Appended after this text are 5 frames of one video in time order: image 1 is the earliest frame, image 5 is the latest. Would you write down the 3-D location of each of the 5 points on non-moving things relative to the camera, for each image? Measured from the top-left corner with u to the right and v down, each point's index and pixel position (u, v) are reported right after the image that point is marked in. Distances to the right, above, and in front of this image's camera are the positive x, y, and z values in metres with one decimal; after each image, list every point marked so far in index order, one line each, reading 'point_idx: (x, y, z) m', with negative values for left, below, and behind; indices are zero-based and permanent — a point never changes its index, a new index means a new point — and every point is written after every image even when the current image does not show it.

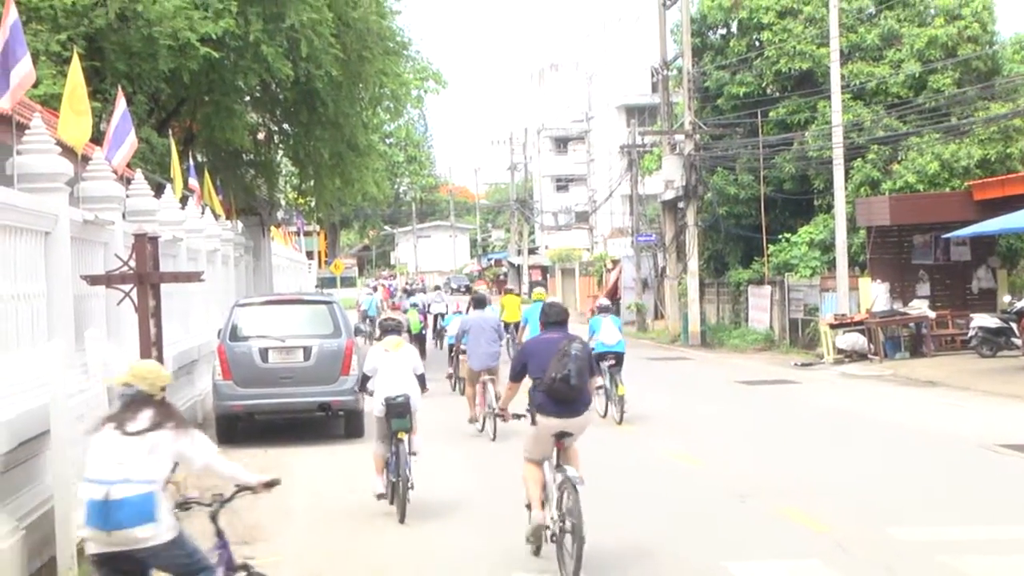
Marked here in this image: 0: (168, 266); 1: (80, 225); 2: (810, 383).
0: (-7.0, +0.5, +18.2) m
1: (-6.7, +1.0, +13.5) m
2: (+6.7, -2.1, +19.9) m
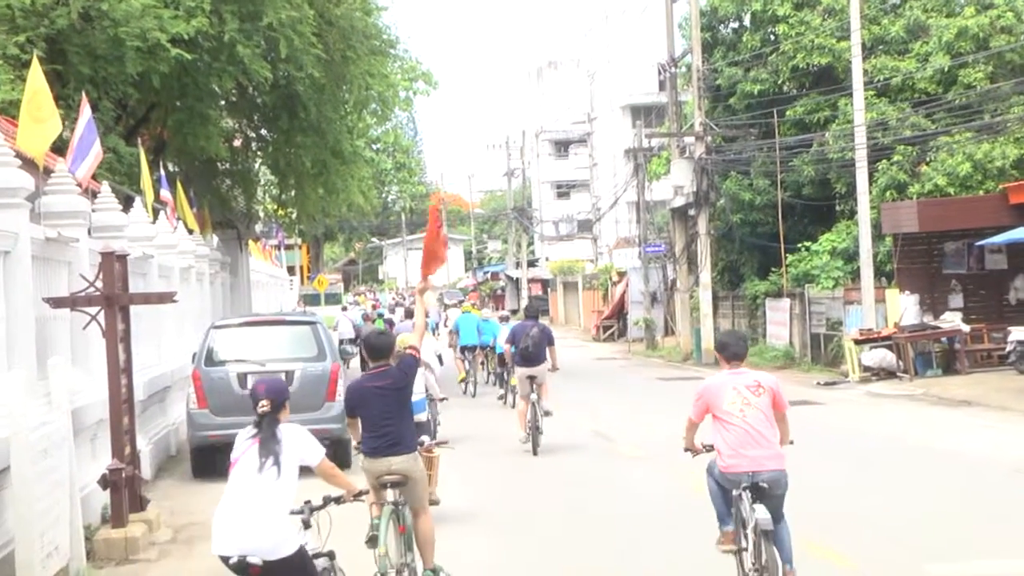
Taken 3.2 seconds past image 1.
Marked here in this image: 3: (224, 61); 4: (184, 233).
0: (-7.1, 0.0, +16.7) m
1: (-6.7, +0.6, +11.9) m
2: (+6.7, -2.4, +18.3) m
3: (-6.1, +4.8, +18.7) m
4: (-7.4, +1.3, +19.9) m
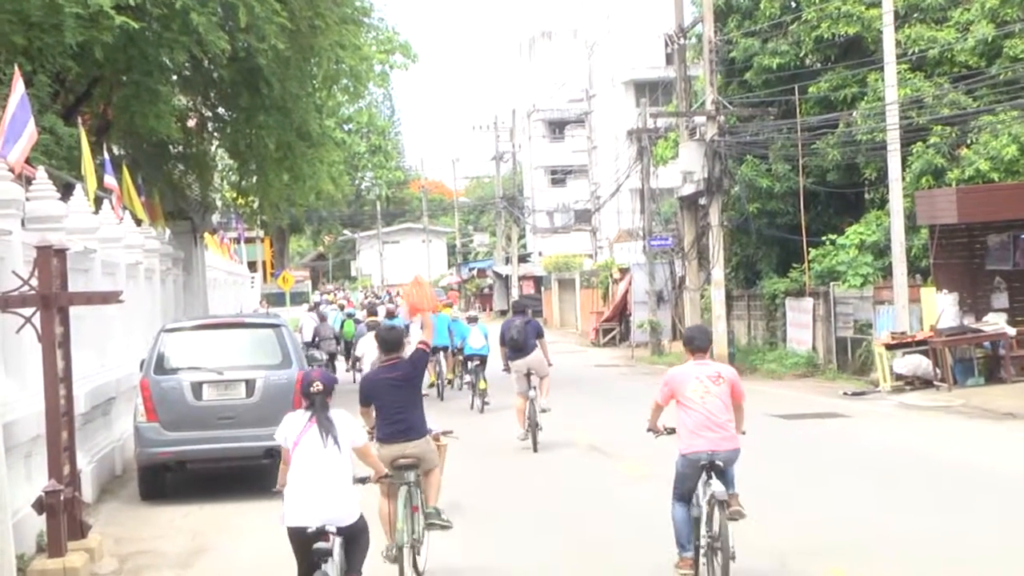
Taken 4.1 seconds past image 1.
0: (-7.3, +0.1, +14.5) m
1: (-6.9, +0.6, +9.7) m
2: (+6.4, -2.4, +16.2) m
3: (-6.3, +4.8, +16.4) m
4: (-7.7, +1.3, +17.7) m
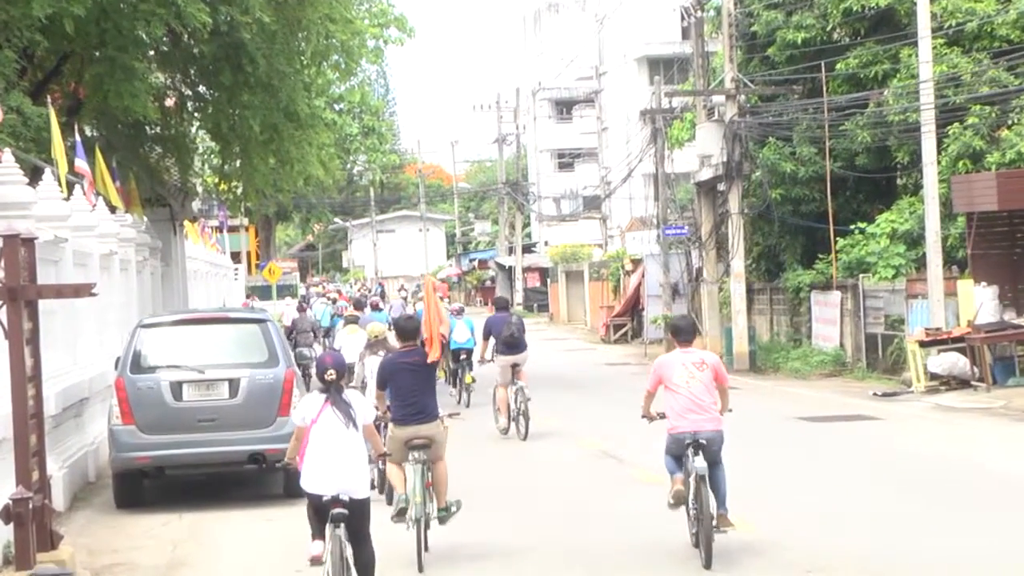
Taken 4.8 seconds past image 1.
0: (-7.2, +0.2, +13.2) m
1: (-6.9, +0.7, +8.5) m
2: (+6.5, -2.2, +14.9) m
3: (-6.3, +5.0, +15.1) m
4: (-7.6, +1.4, +16.4) m
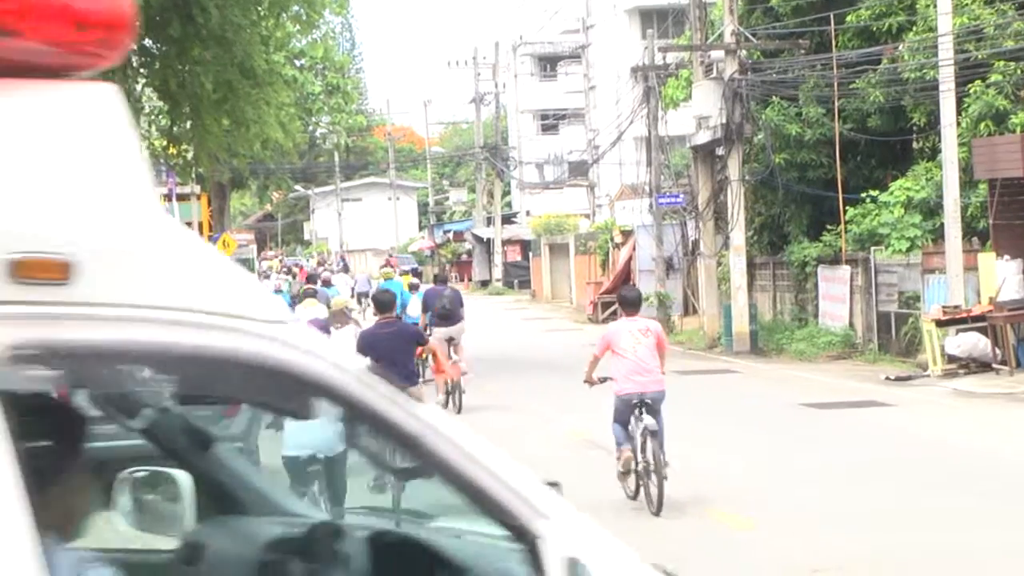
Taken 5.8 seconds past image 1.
0: (-7.6, +0.6, +11.7) m
1: (-7.2, +1.0, +7.0) m
2: (+6.2, -1.8, +13.5) m
3: (-6.6, +5.4, +13.6) m
4: (-8.0, +1.9, +14.9) m
